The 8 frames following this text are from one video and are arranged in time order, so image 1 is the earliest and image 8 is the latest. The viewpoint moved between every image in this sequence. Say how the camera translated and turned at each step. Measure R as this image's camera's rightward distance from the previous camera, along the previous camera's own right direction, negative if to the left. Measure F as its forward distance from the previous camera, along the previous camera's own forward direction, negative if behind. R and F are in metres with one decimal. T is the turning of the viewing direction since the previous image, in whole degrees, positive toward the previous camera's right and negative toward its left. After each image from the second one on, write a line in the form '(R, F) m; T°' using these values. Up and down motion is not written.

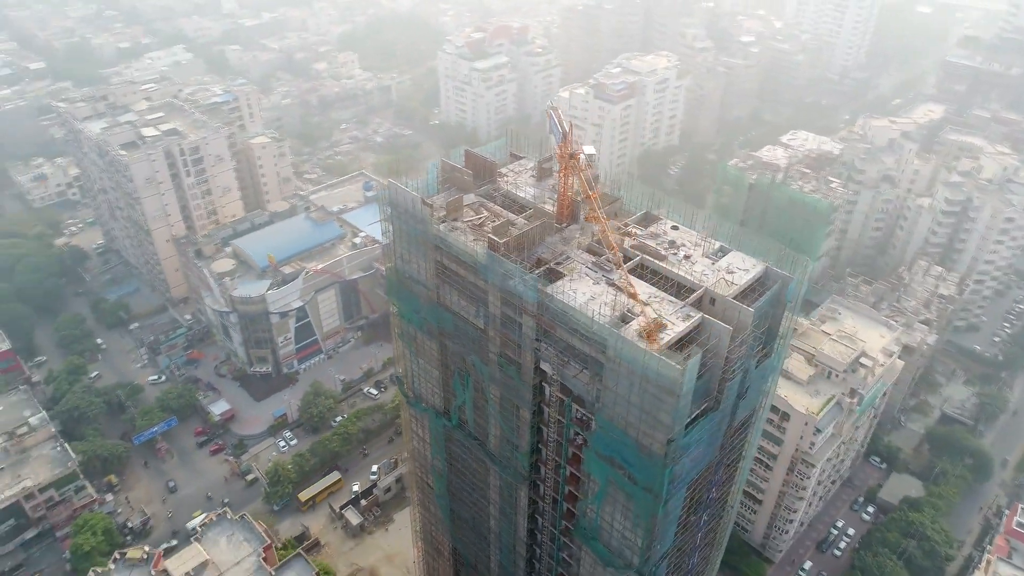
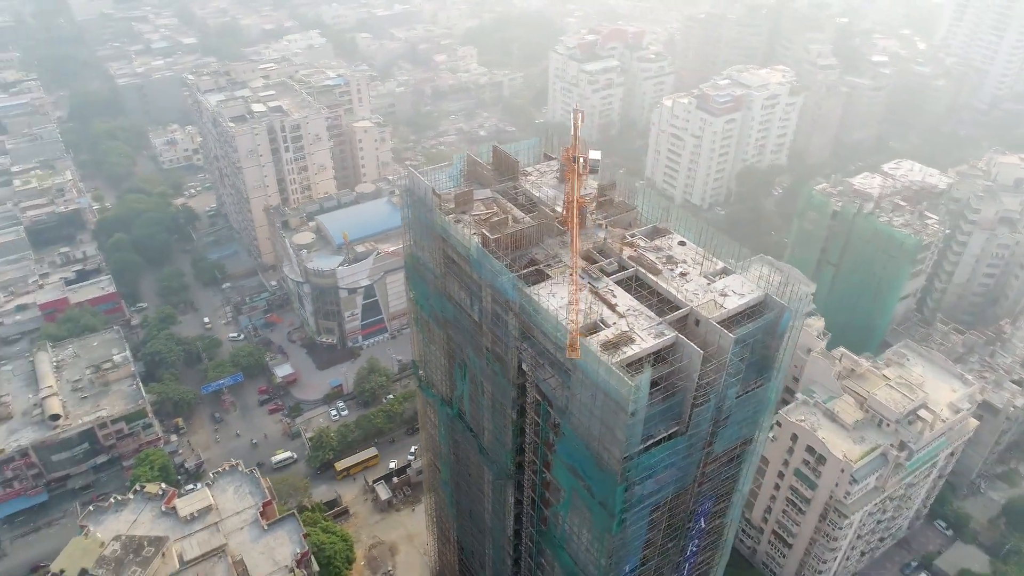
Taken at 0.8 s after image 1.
(+5.0, +0.3) m; -9°
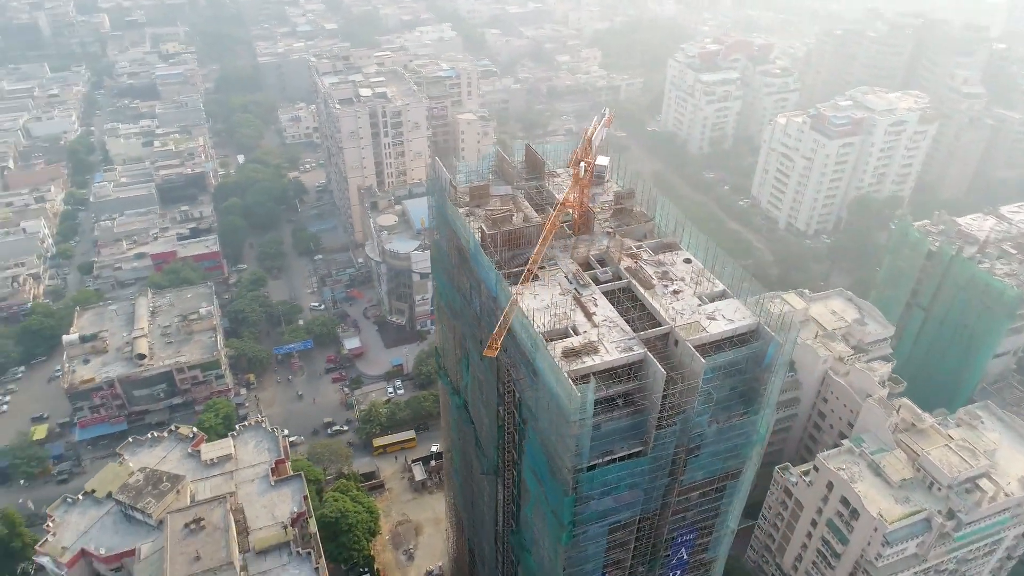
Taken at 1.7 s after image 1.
(+5.0, +0.4) m; -10°
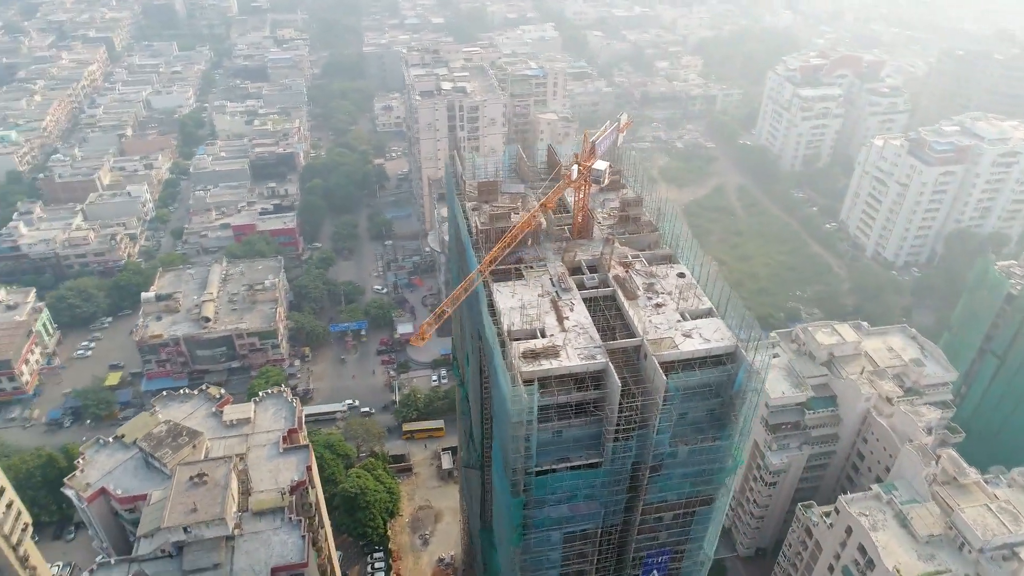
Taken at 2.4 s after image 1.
(+4.3, +0.3) m; -8°
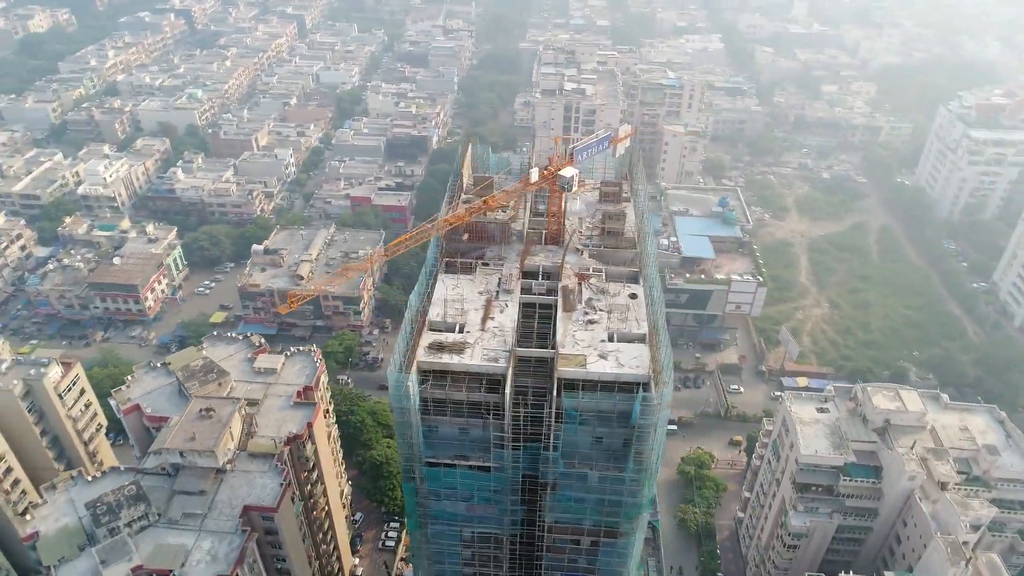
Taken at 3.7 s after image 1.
(+7.9, +0.9) m; -13°
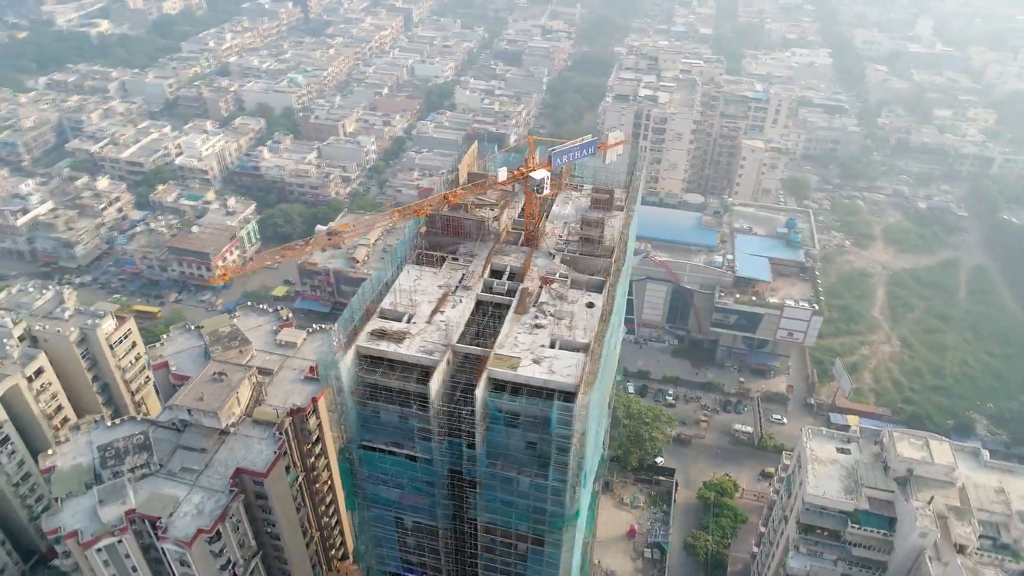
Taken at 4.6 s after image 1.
(+5.1, +0.3) m; -8°
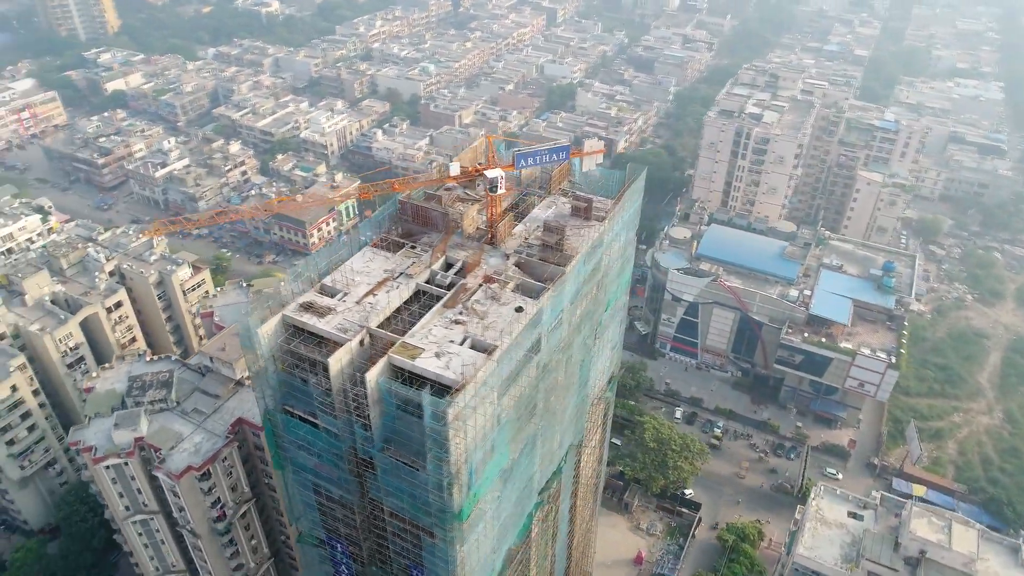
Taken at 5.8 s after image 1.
(+7.2, +0.7) m; -11°
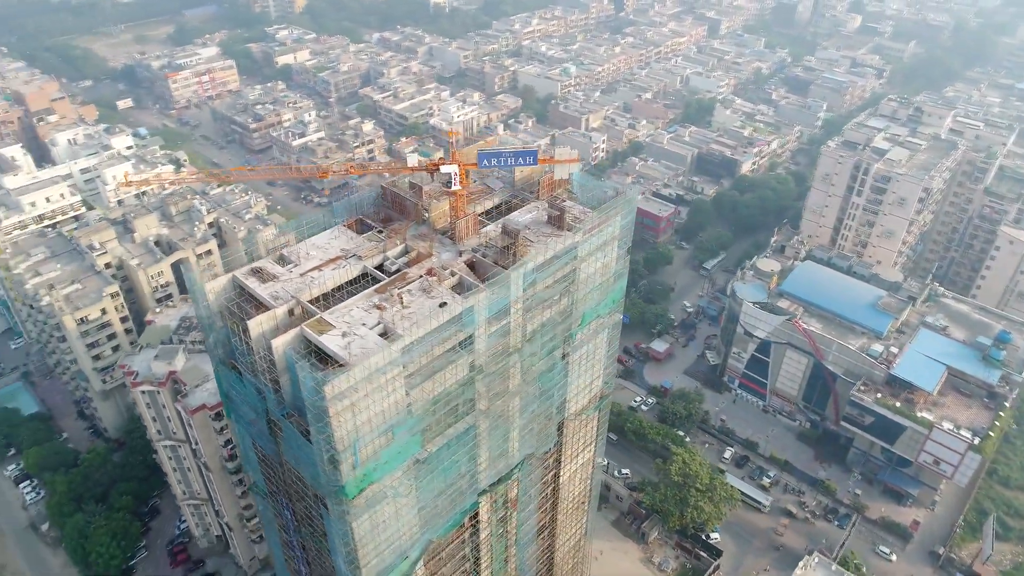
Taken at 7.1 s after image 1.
(+7.8, +0.9) m; -12°
